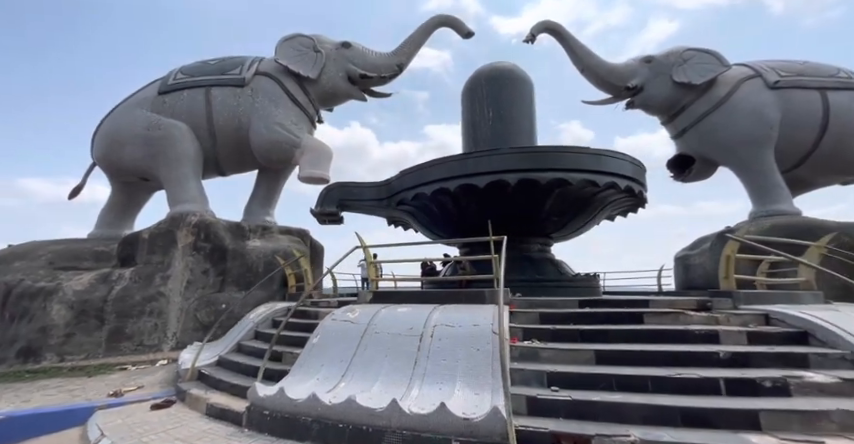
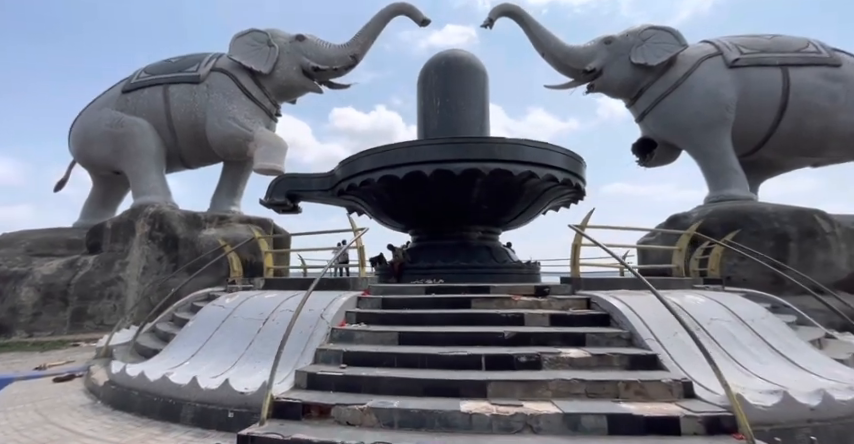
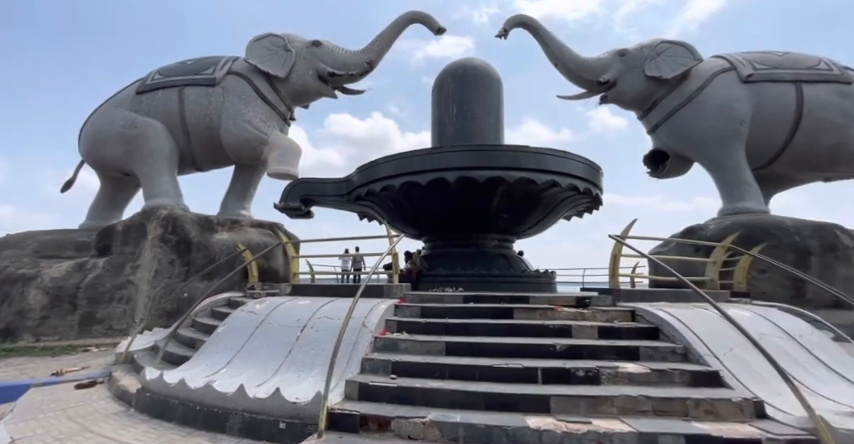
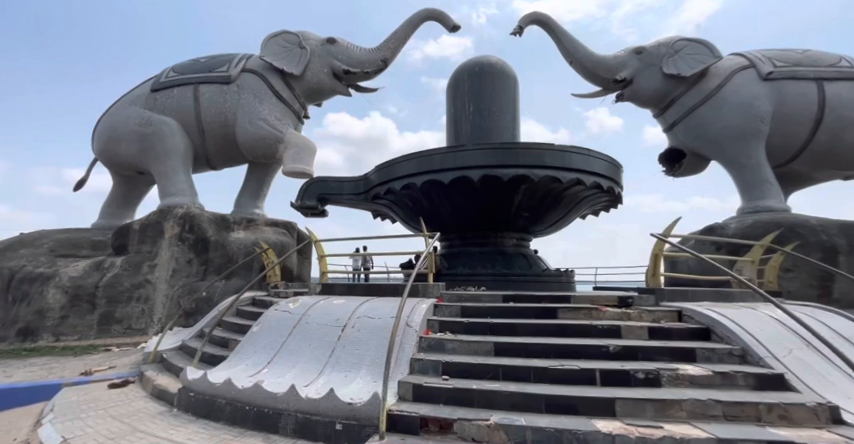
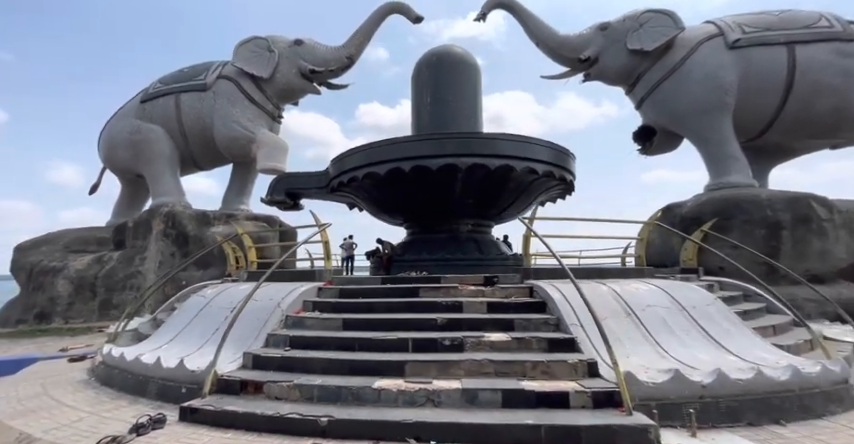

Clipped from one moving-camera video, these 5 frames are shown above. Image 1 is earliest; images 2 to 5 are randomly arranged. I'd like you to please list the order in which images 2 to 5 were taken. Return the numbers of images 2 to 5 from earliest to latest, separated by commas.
4, 3, 2, 5
